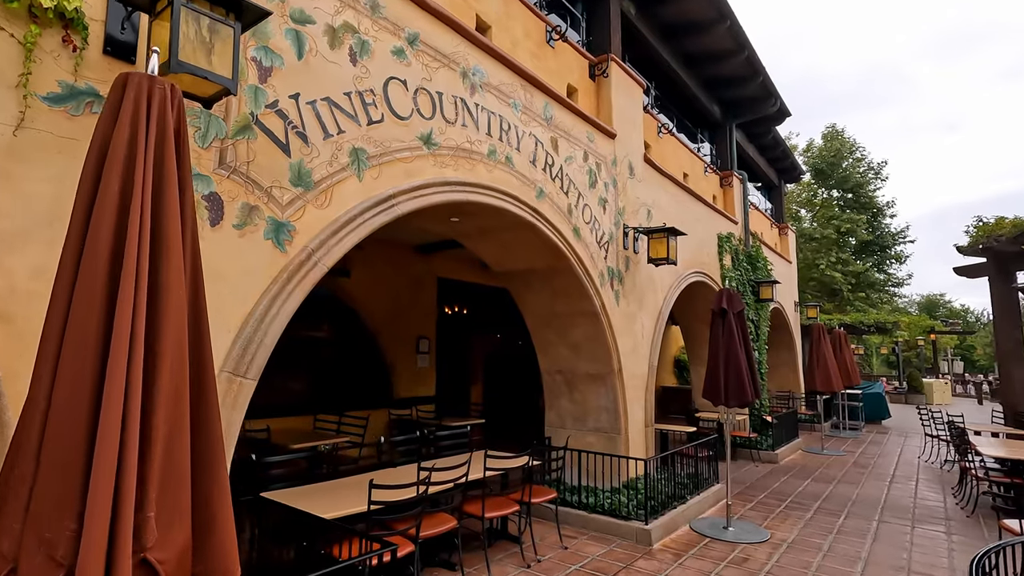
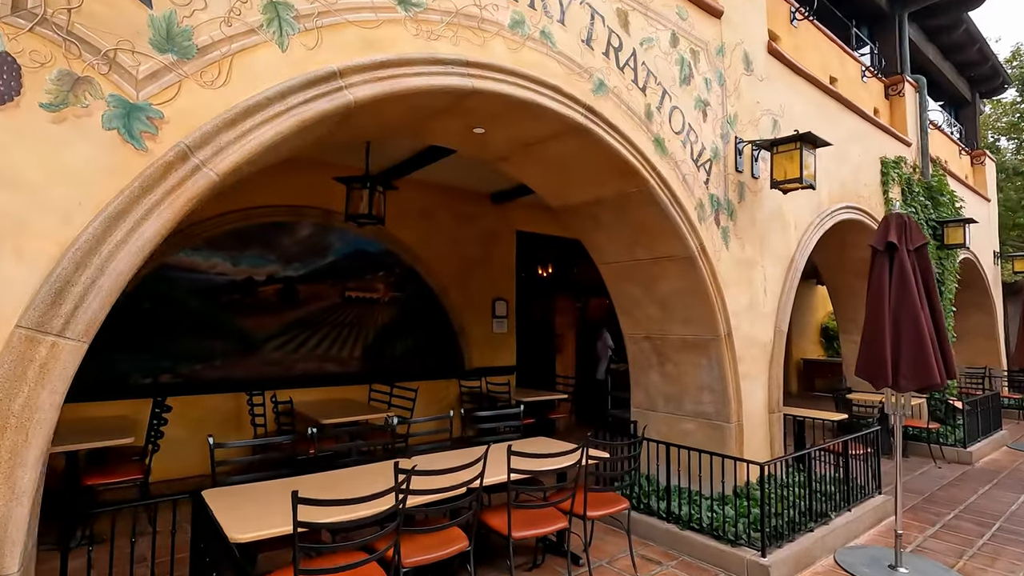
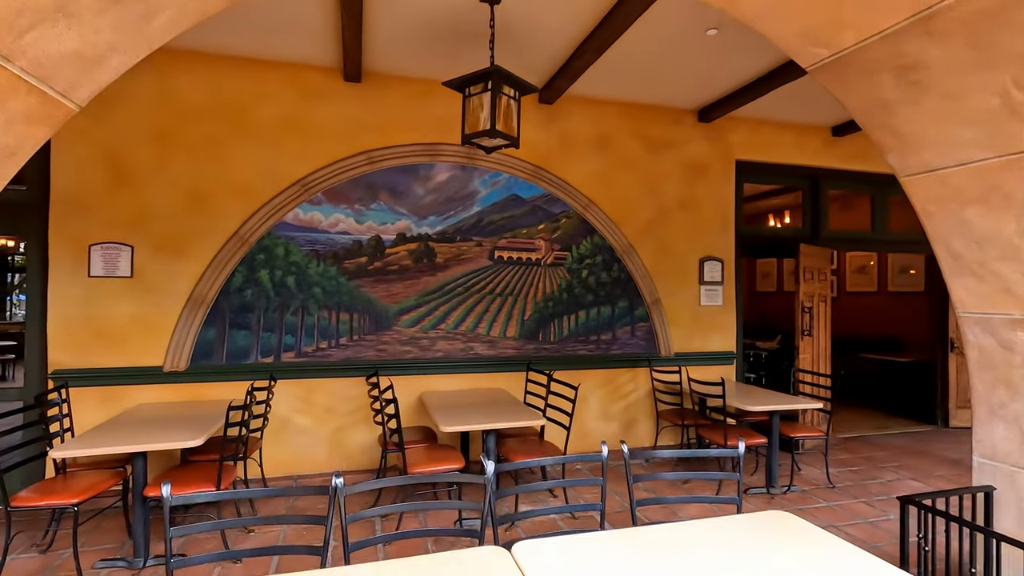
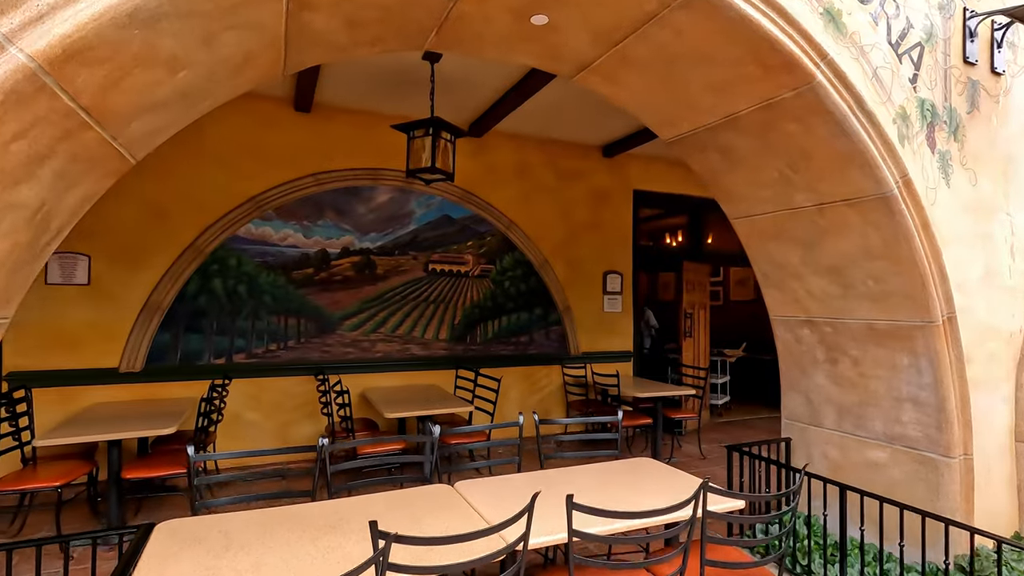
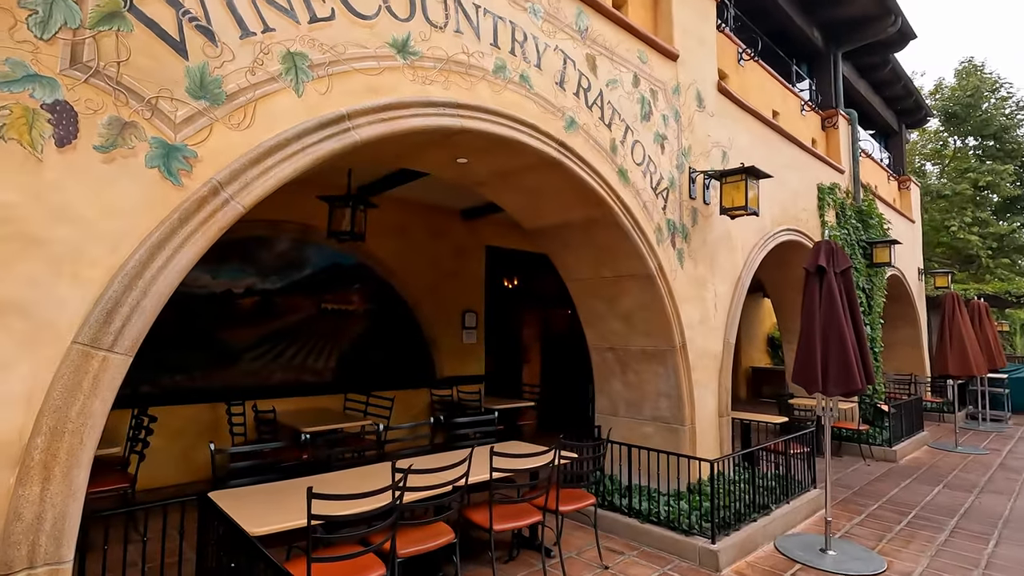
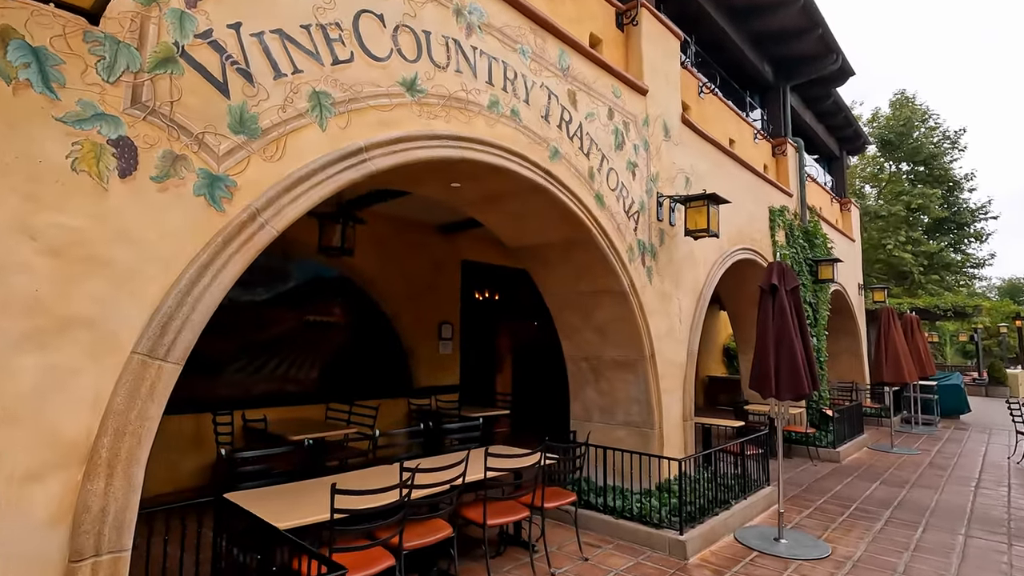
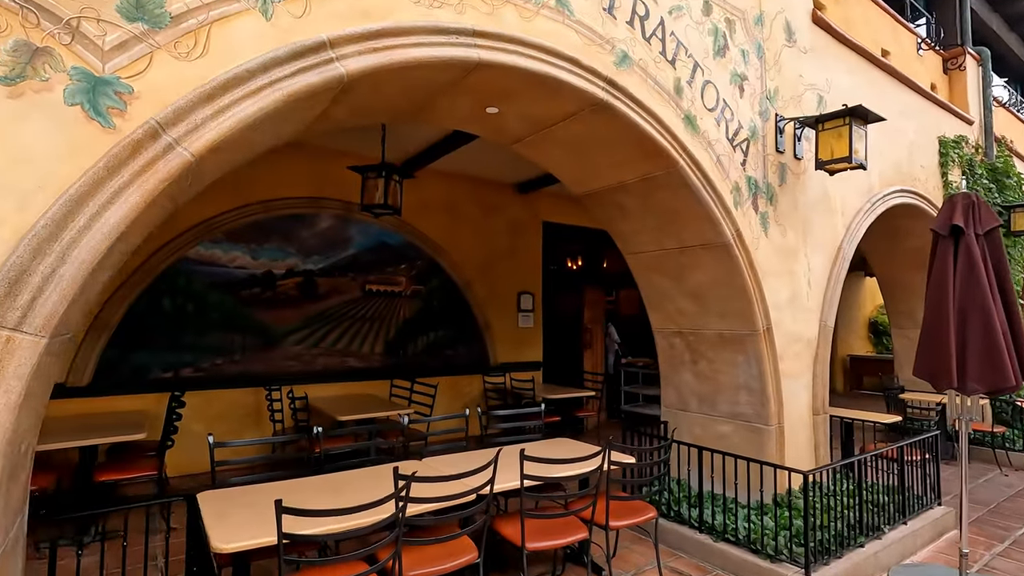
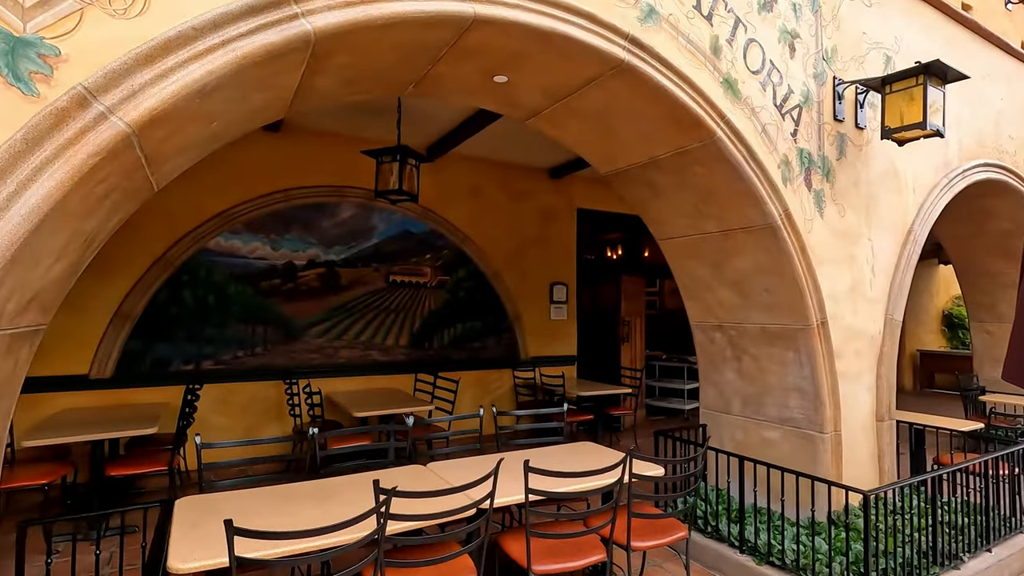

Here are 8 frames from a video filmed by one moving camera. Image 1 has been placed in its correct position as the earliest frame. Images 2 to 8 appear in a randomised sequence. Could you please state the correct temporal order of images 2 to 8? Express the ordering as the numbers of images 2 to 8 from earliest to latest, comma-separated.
6, 5, 2, 7, 8, 4, 3
